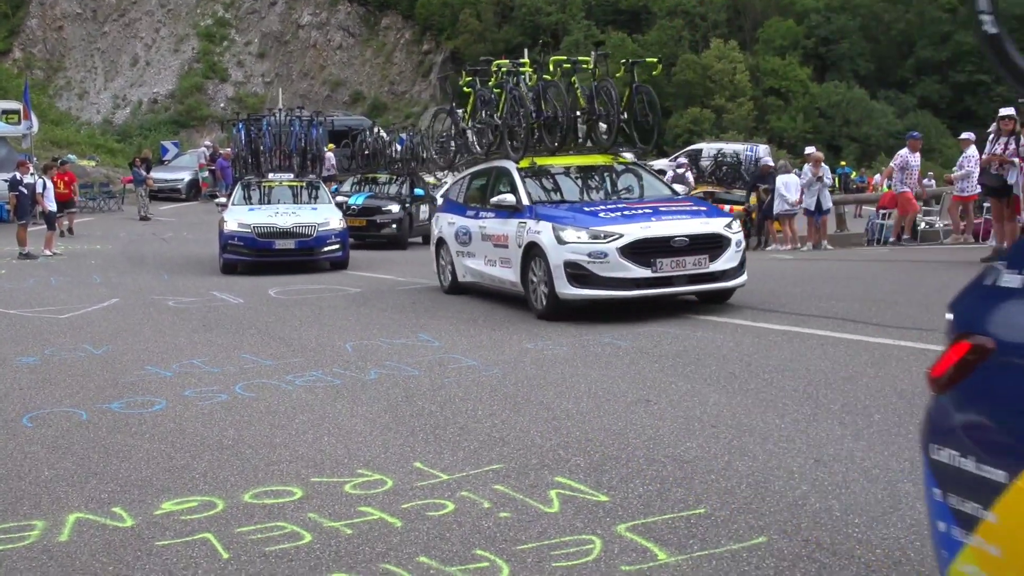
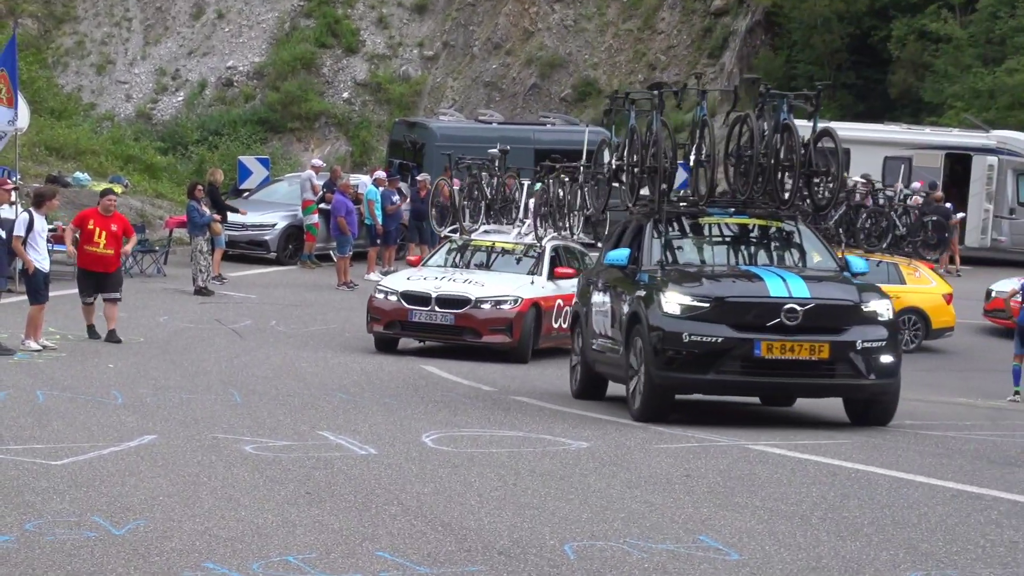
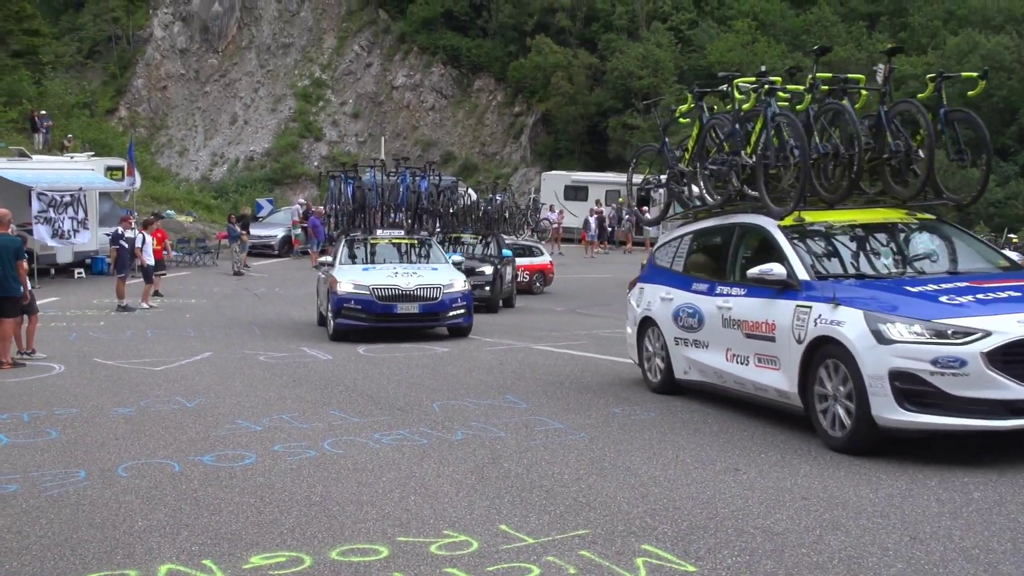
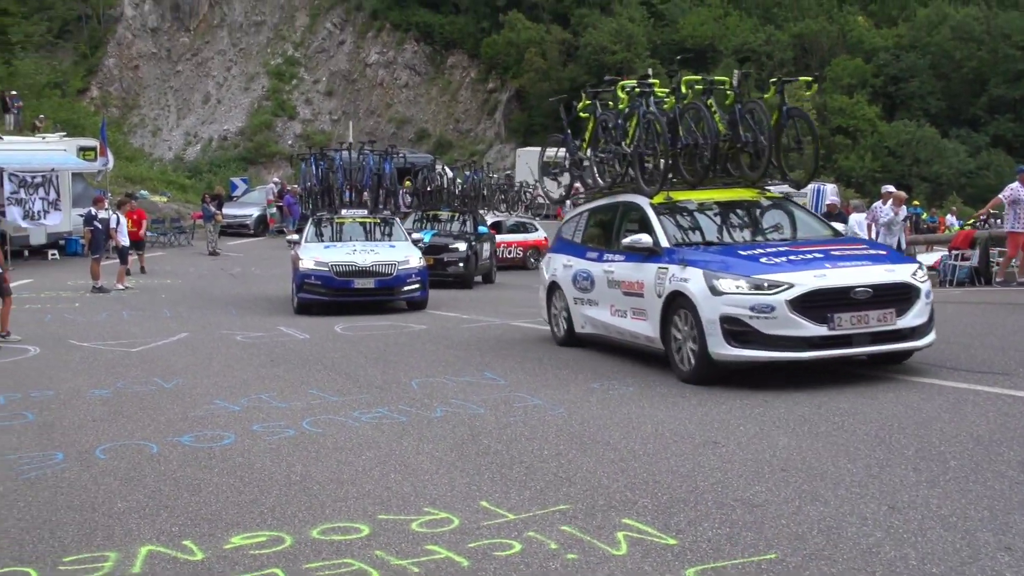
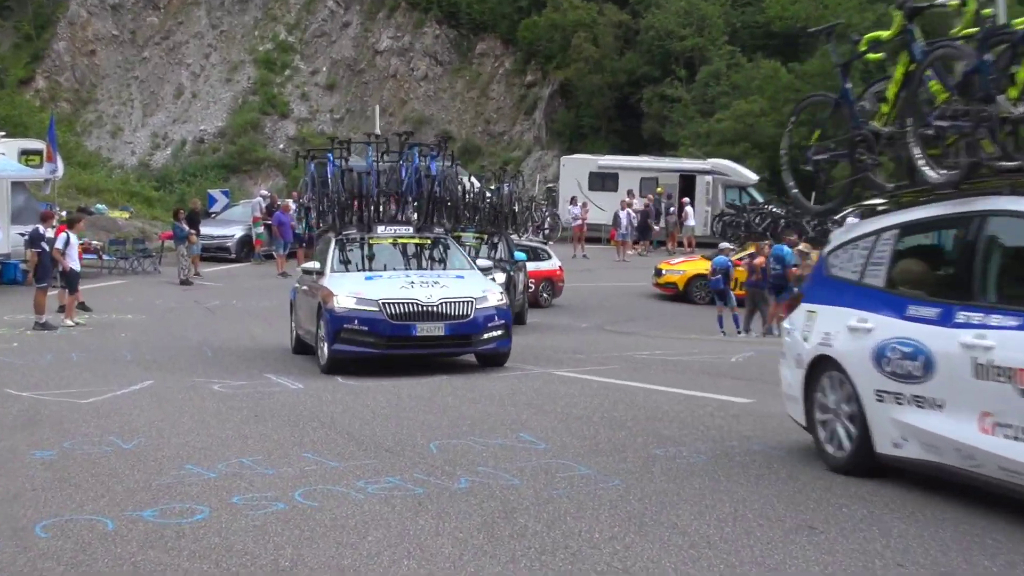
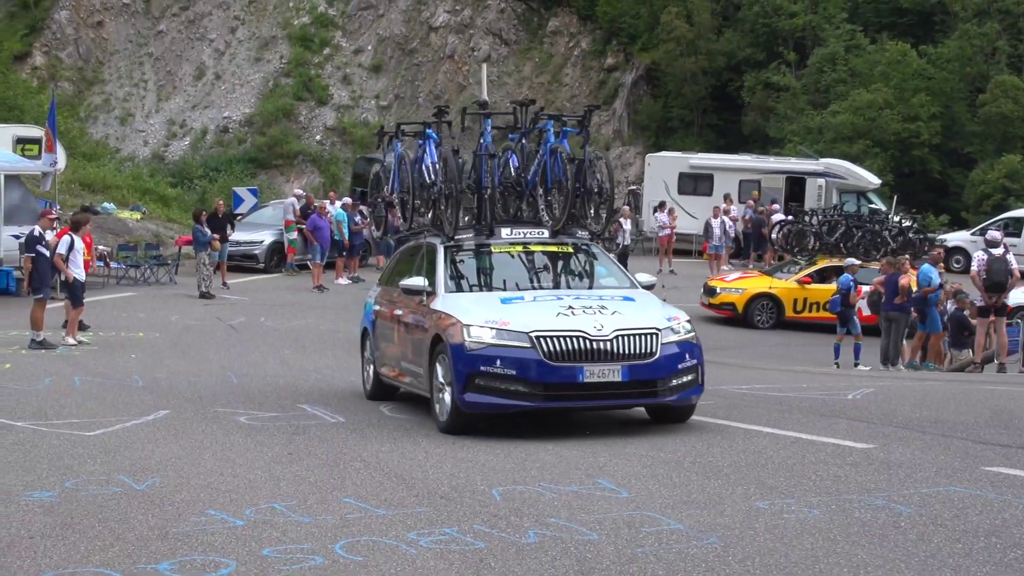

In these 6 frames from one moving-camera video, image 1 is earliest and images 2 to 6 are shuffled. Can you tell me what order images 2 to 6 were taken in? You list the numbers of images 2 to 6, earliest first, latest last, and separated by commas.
4, 3, 5, 6, 2
